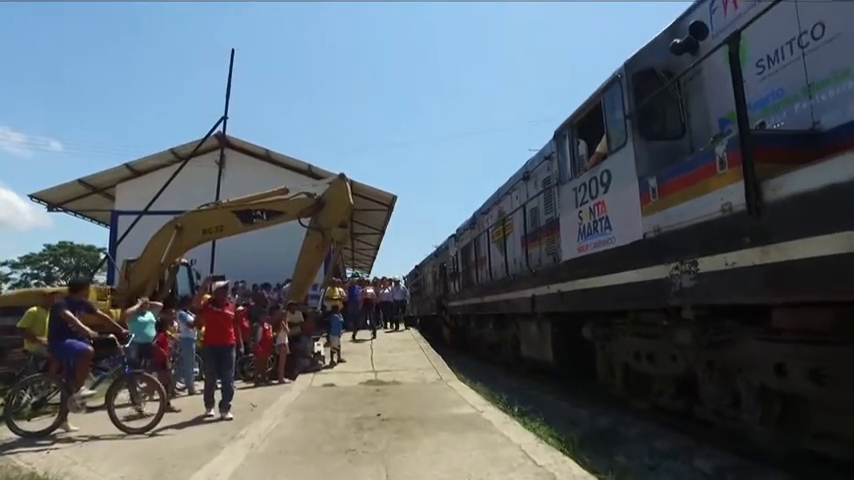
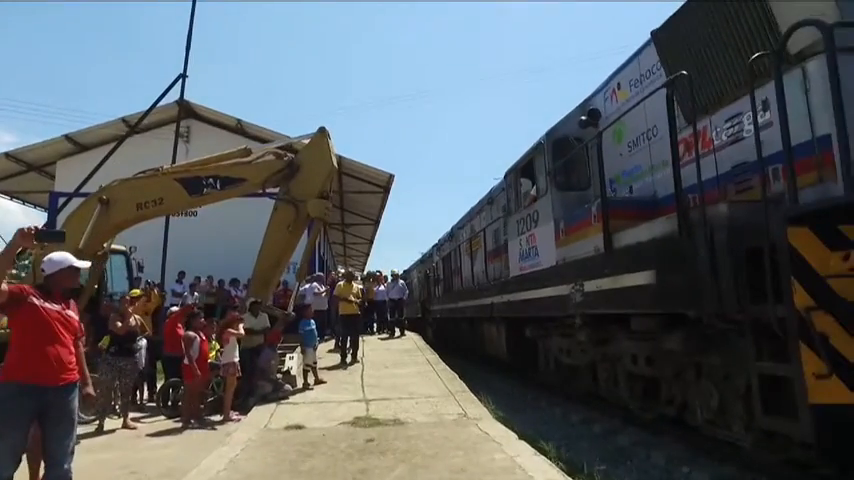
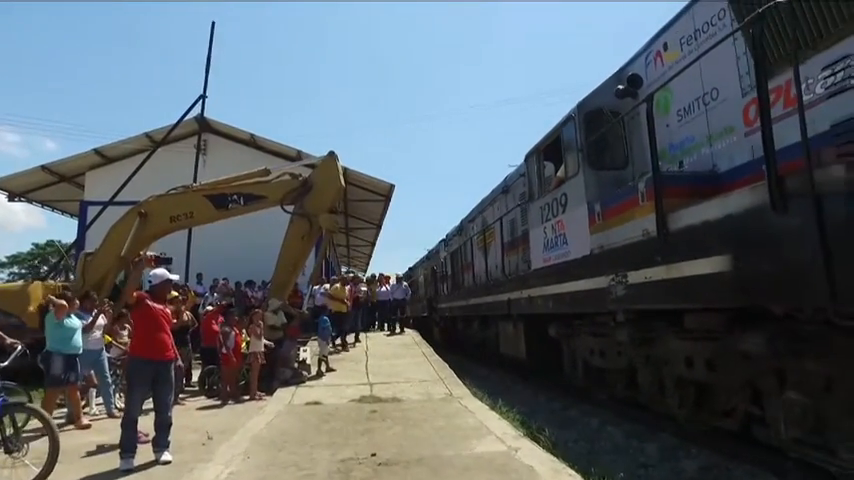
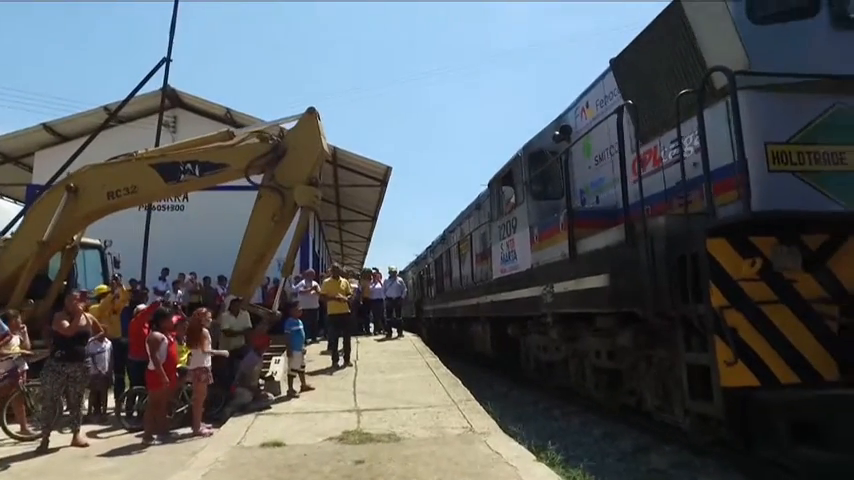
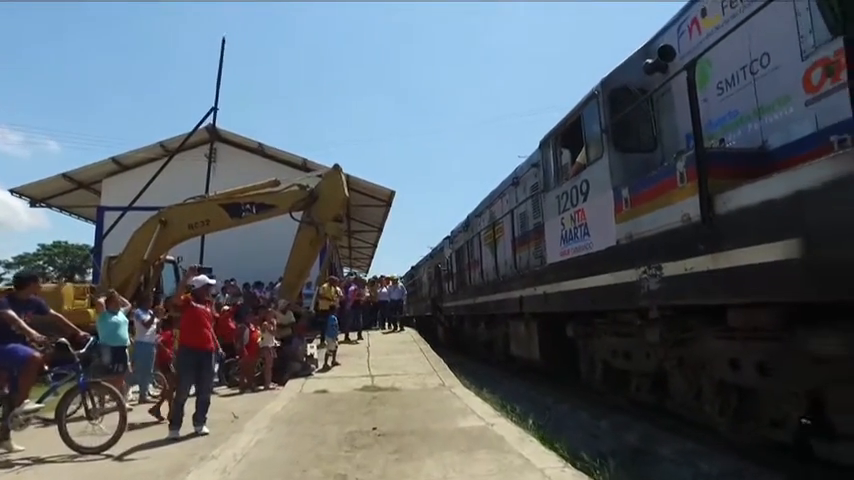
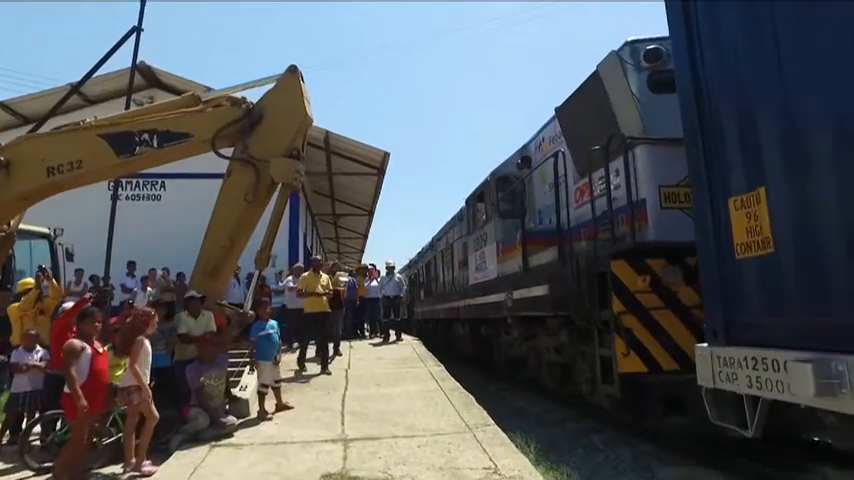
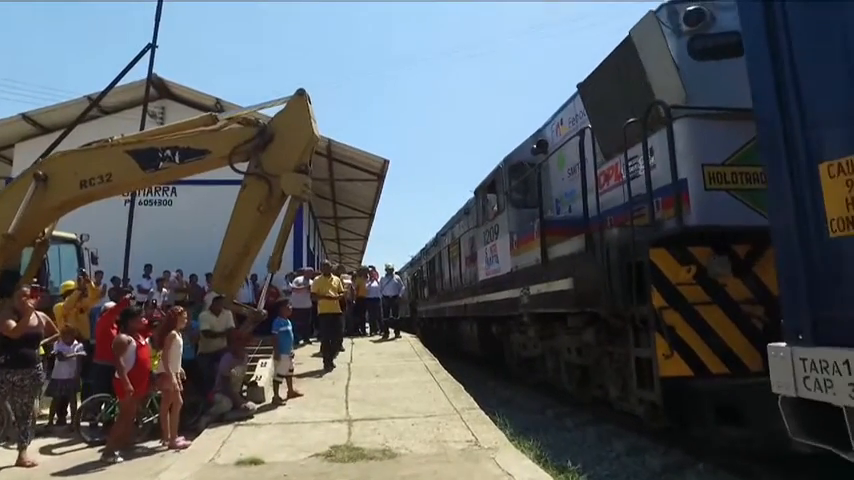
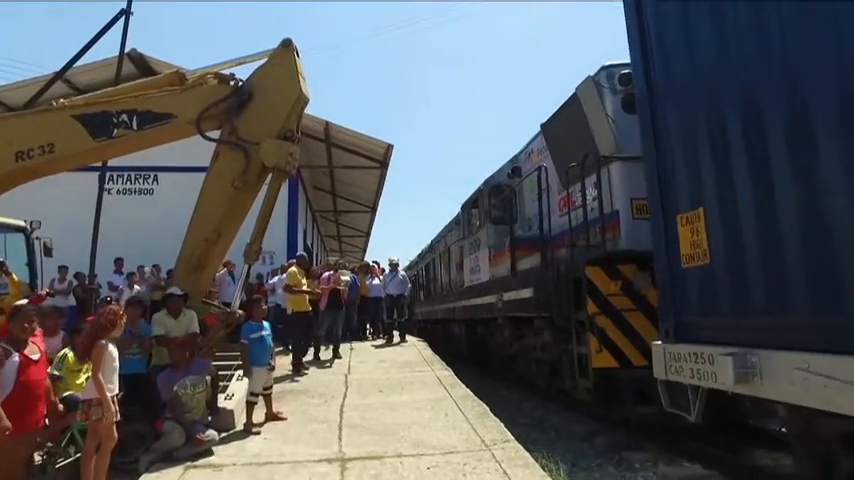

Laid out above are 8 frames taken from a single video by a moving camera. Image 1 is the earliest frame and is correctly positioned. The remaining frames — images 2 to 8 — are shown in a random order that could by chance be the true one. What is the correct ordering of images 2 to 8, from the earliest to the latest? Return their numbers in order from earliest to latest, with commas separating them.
5, 3, 2, 4, 7, 6, 8
